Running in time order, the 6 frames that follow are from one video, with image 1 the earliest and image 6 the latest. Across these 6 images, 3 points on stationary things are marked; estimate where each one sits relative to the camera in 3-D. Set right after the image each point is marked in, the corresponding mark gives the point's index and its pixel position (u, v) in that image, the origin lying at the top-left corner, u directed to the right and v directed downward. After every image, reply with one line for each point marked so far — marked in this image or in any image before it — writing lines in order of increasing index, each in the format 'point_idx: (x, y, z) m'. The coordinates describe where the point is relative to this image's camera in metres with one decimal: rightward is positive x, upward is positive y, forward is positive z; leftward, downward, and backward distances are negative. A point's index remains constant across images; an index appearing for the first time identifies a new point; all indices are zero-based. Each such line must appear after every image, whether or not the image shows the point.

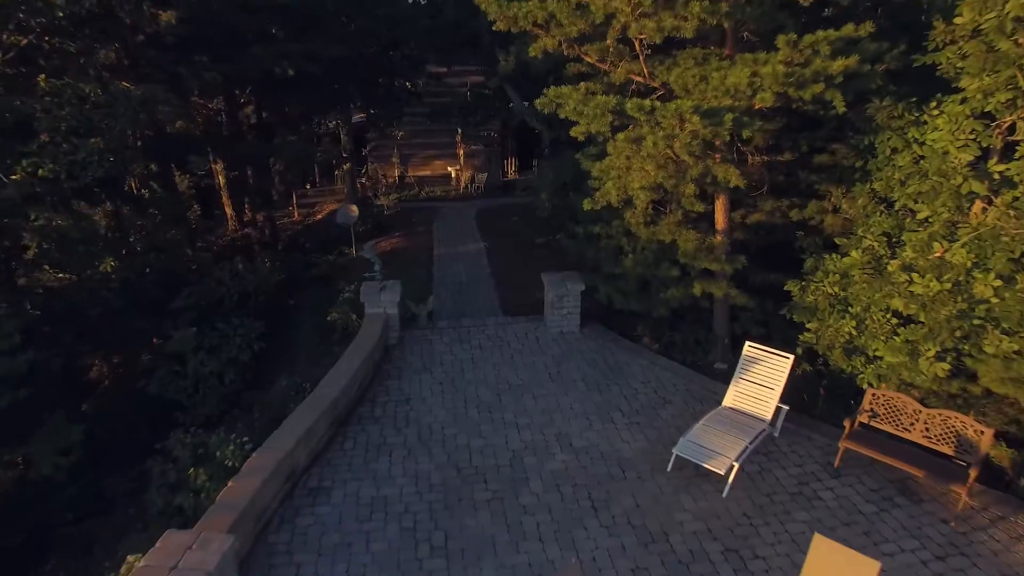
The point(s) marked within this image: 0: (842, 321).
0: (+2.2, -0.2, +4.2) m
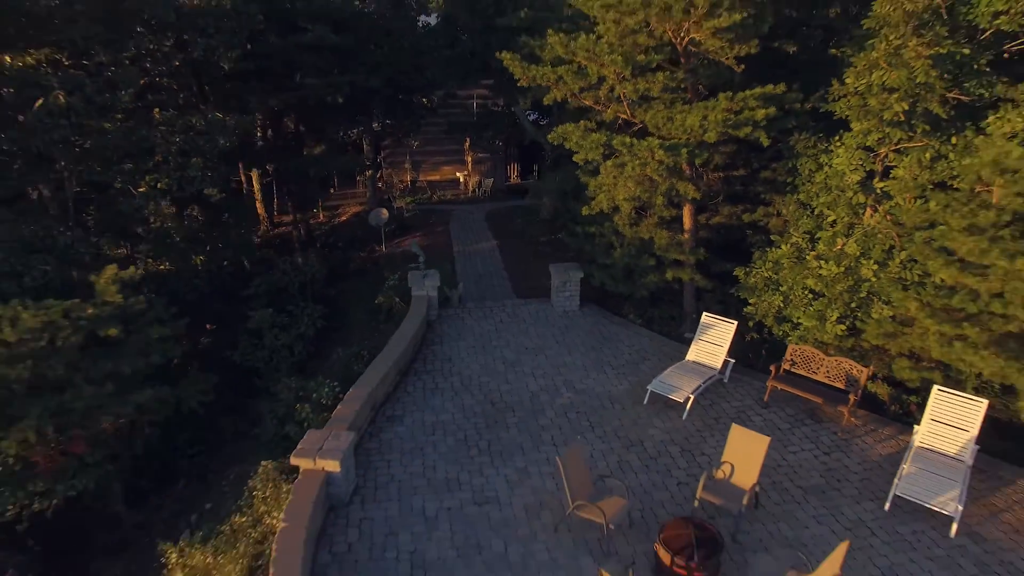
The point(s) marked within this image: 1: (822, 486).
0: (+2.3, -0.1, +5.8) m
1: (+2.1, -1.3, +4.1) m
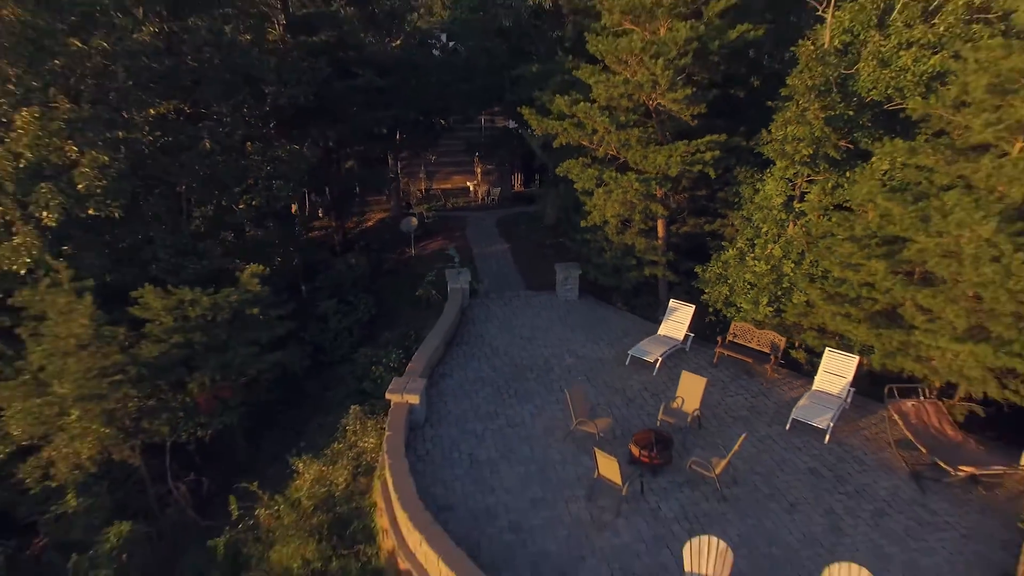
0: (+2.5, 0.0, +7.8) m
1: (+2.3, -1.3, +6.1) m
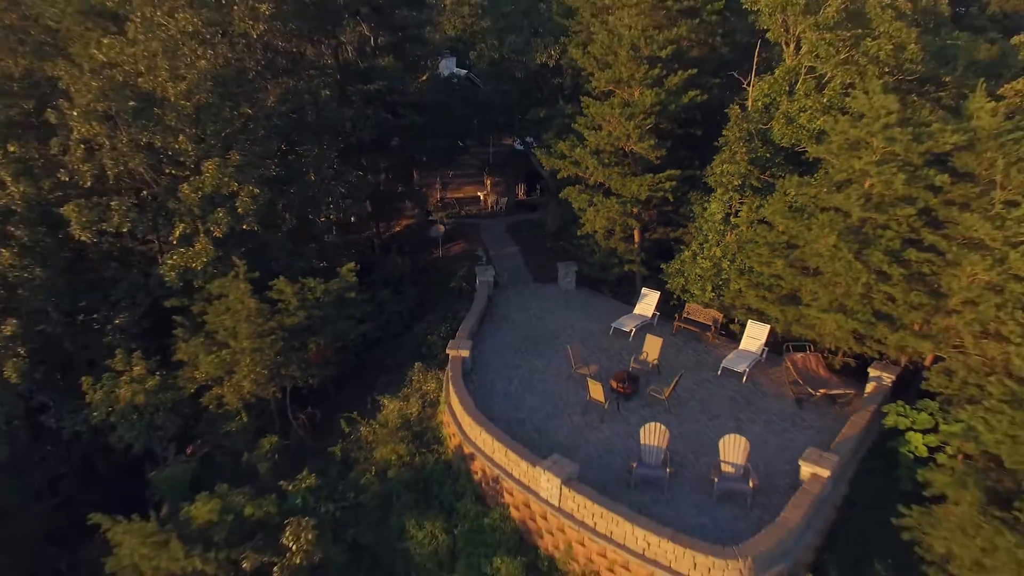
0: (+2.8, +0.1, +10.7) m
1: (+2.6, -1.1, +9.1) m
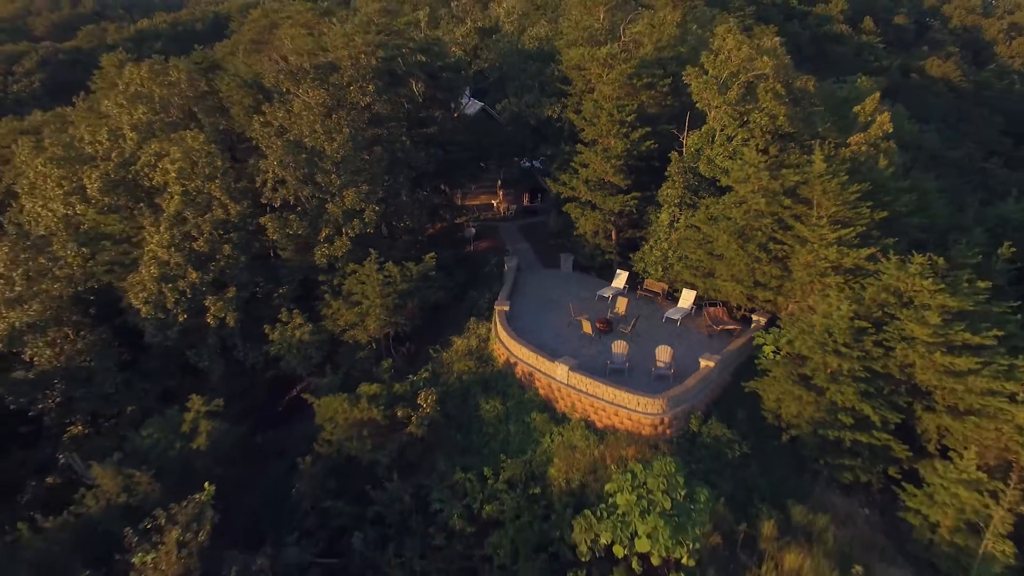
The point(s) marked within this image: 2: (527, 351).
0: (+3.2, +0.6, +16.2) m
1: (+3.1, -0.7, +14.5) m
2: (+0.3, -1.2, +12.1) m
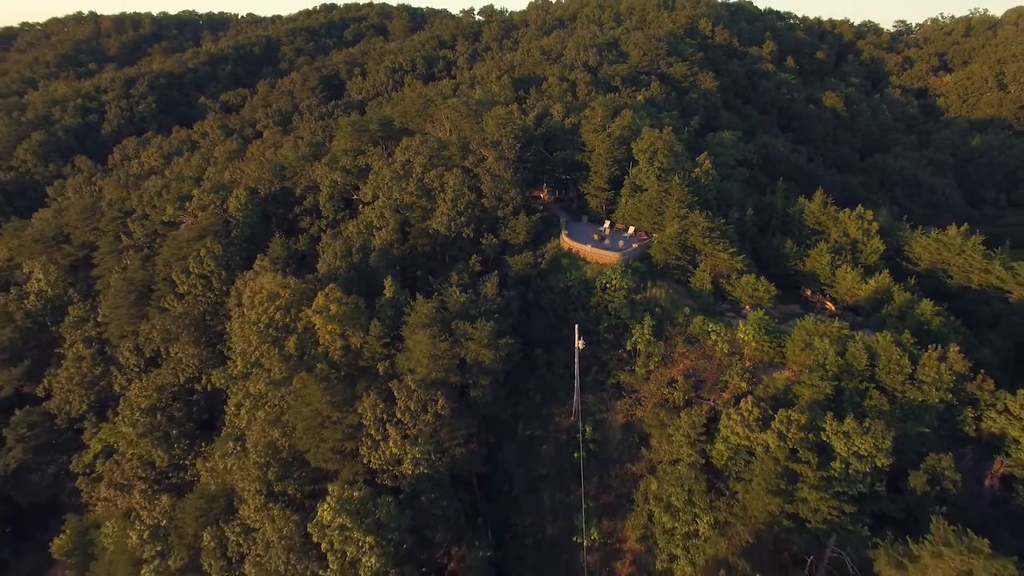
0: (+6.6, +4.4, +41.1) m
1: (+6.5, +3.1, +39.5) m
2: (+3.7, +2.5, +37.0) m
